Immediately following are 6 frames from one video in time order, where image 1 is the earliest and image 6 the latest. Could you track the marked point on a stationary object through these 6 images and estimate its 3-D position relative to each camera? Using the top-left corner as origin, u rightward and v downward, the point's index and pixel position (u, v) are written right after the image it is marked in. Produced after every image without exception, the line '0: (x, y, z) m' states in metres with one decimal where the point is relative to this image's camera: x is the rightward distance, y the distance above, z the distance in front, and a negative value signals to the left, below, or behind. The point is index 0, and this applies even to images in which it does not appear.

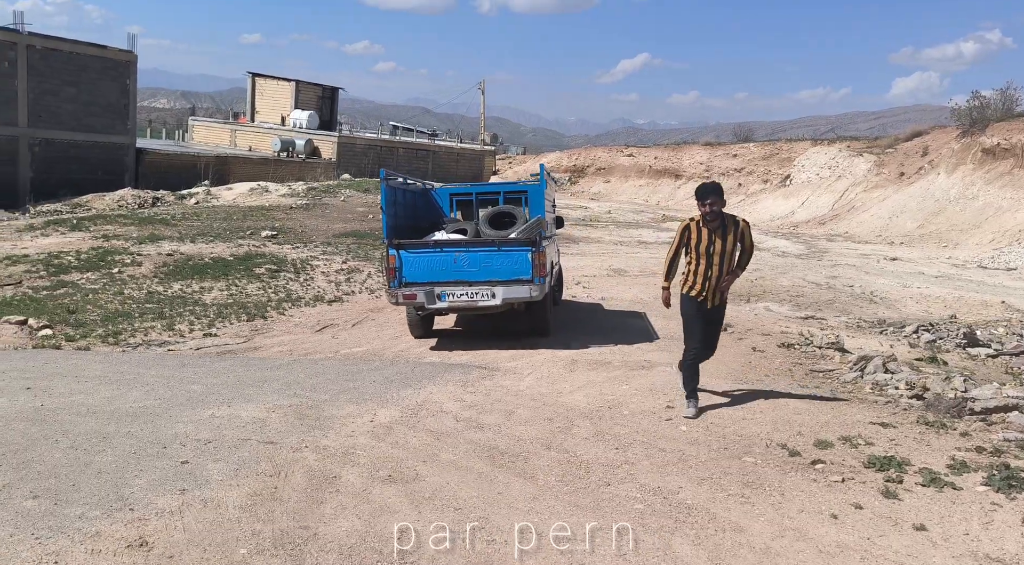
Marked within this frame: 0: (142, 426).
0: (-2.7, -1.0, +5.9) m
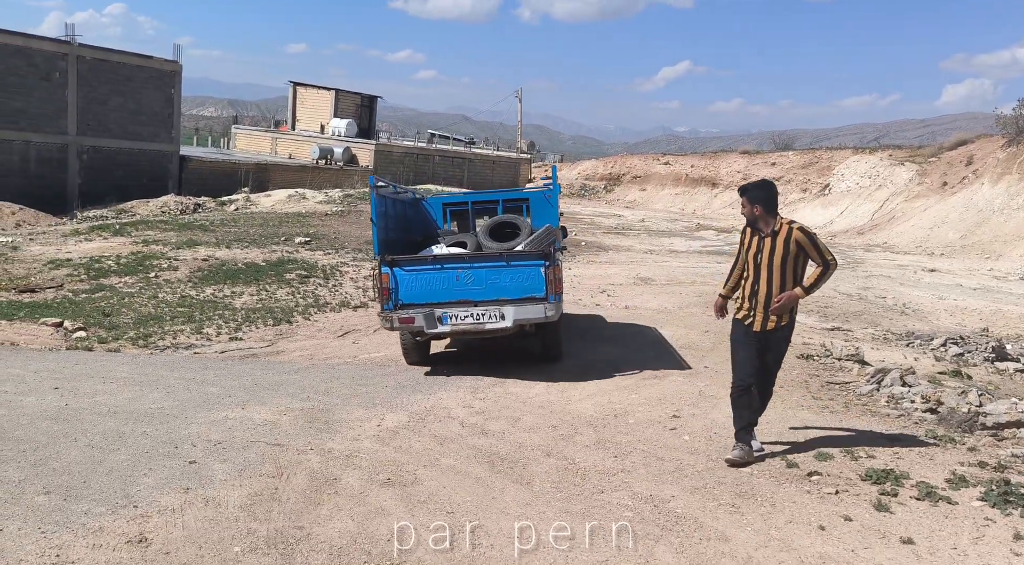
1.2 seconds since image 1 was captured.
0: (-2.7, -1.1, +6.1) m
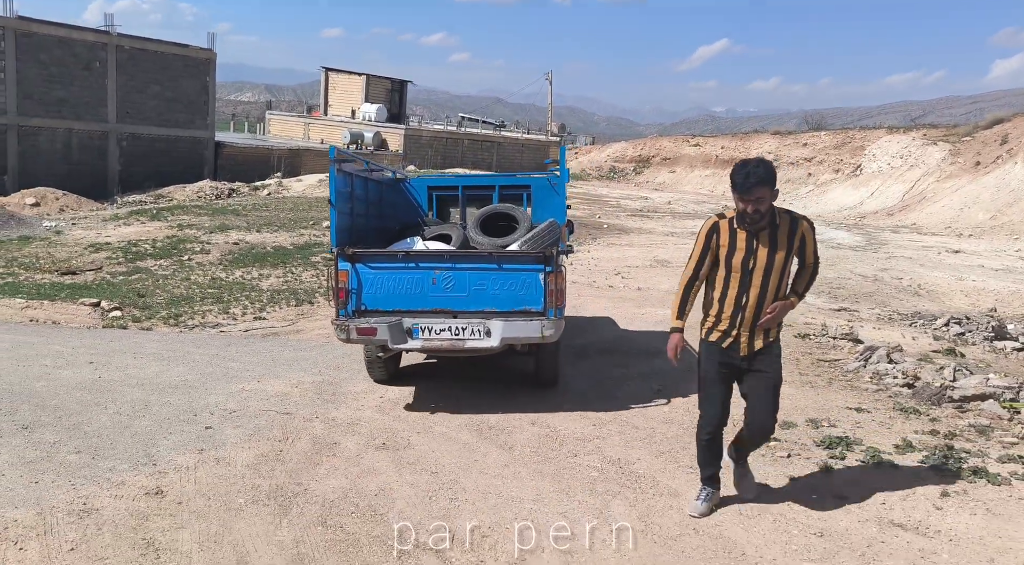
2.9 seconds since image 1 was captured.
0: (-2.7, -0.9, +6.7) m
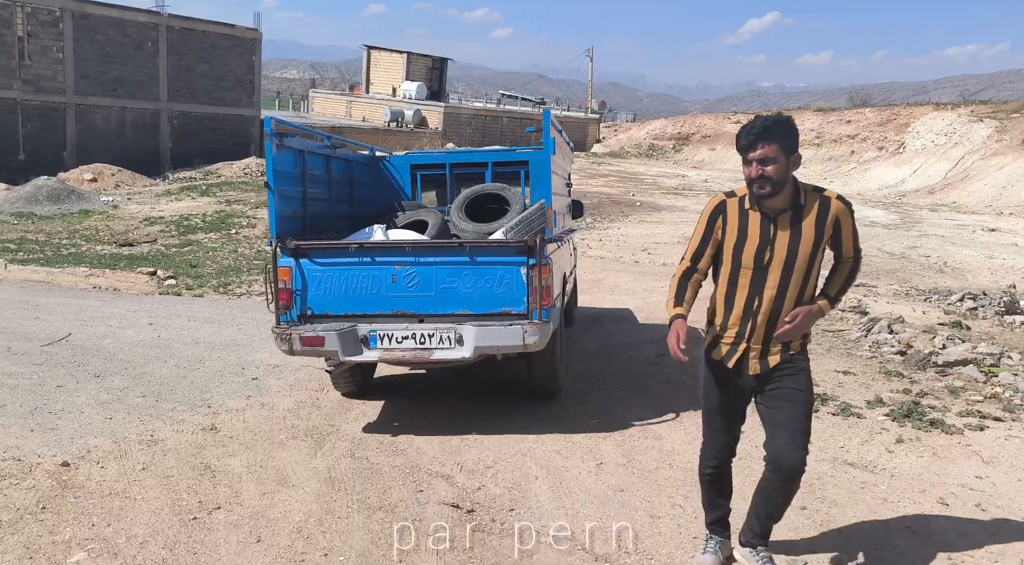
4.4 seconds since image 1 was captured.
0: (-2.6, -0.6, +7.4) m
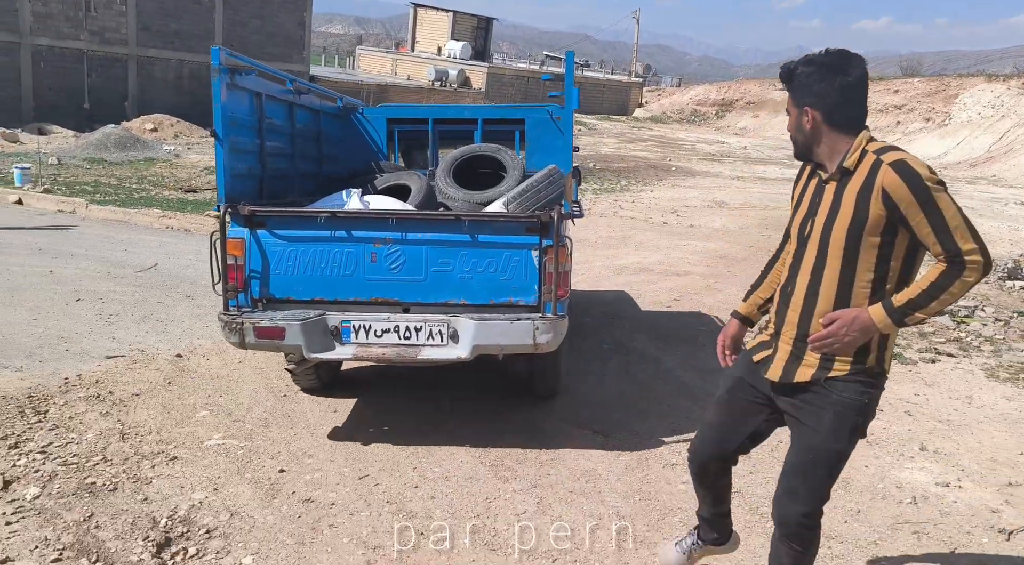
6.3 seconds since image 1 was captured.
0: (-2.3, 0.0, +8.5) m
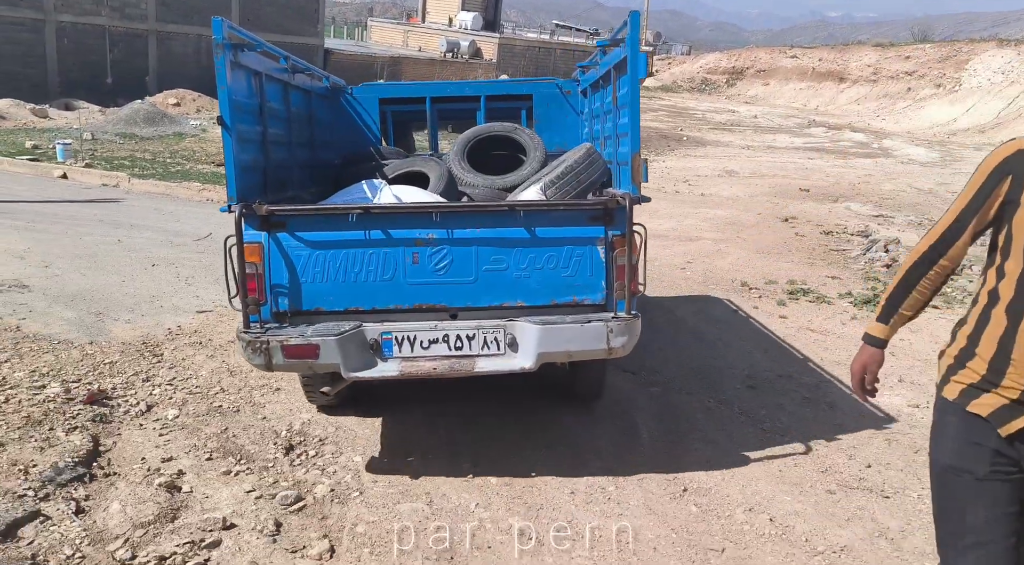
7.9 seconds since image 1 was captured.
0: (-2.0, +0.4, +9.3) m
